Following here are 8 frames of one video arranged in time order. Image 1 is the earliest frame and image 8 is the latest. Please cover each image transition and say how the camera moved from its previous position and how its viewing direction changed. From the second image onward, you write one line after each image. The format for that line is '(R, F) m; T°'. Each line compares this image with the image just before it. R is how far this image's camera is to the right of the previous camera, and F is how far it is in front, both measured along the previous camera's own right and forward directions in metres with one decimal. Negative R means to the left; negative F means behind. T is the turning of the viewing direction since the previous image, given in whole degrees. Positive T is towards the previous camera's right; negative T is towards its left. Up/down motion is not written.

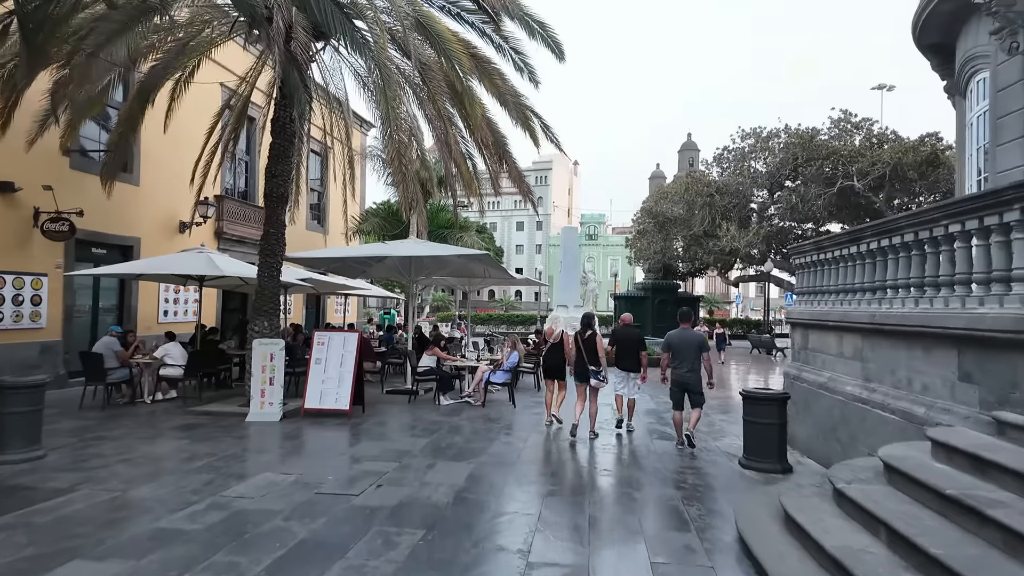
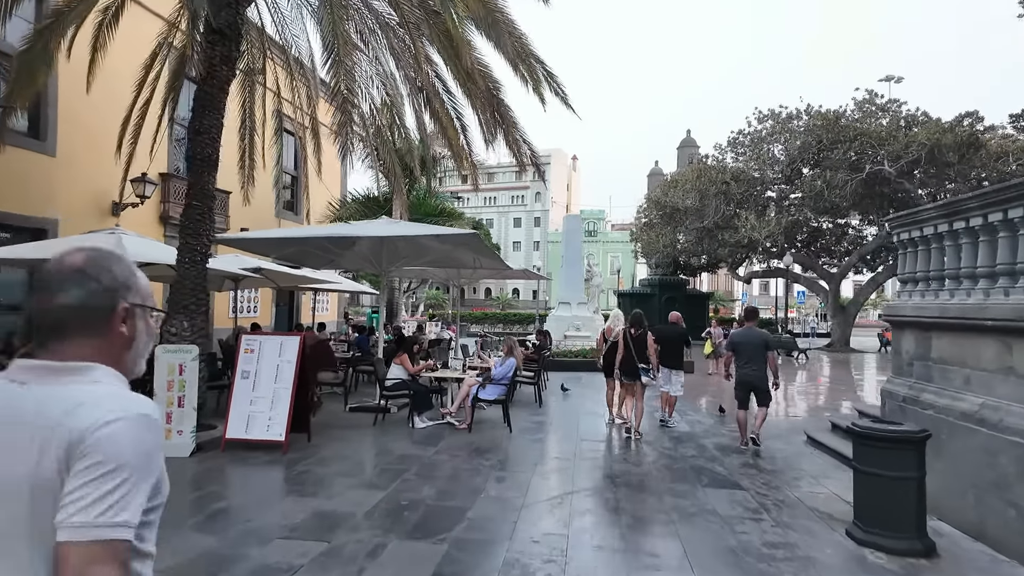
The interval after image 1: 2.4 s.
(0.0, +2.2) m; 0°
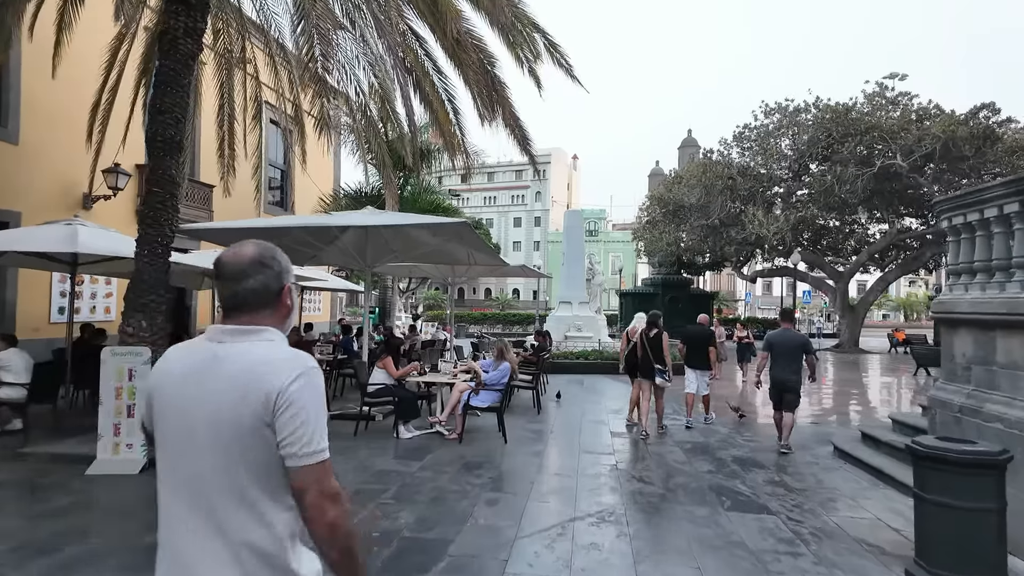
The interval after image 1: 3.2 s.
(+0.1, +0.7) m; 0°
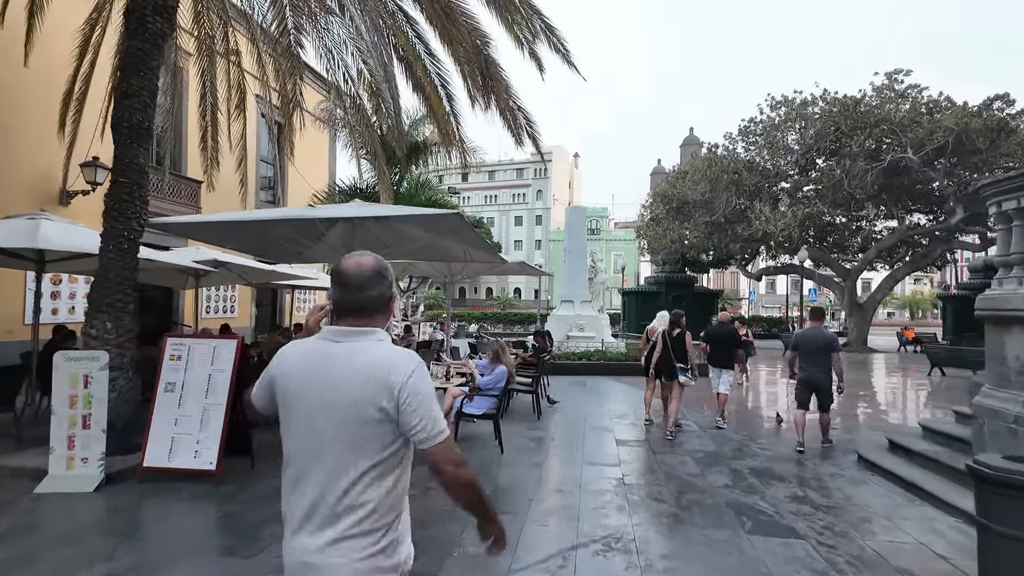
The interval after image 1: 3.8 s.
(+0.1, +0.5) m; 0°
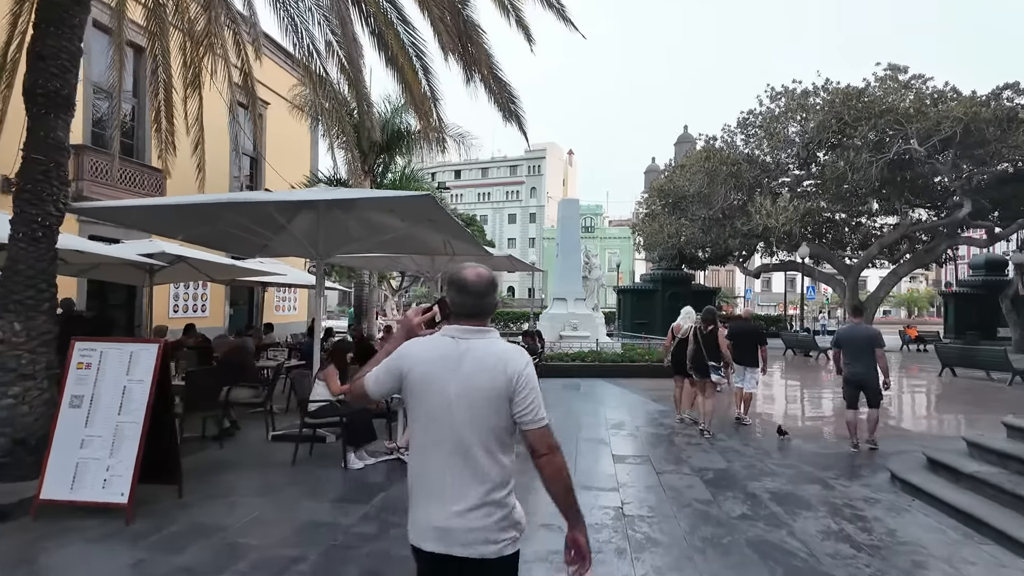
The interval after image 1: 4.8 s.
(+0.1, +0.9) m; +1°
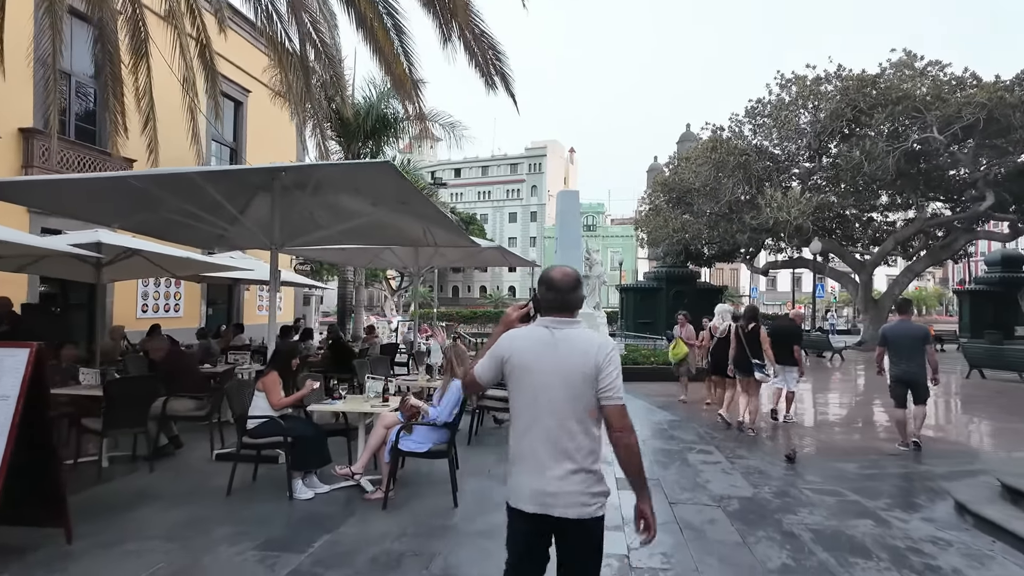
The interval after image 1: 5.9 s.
(+0.2, +1.0) m; 0°
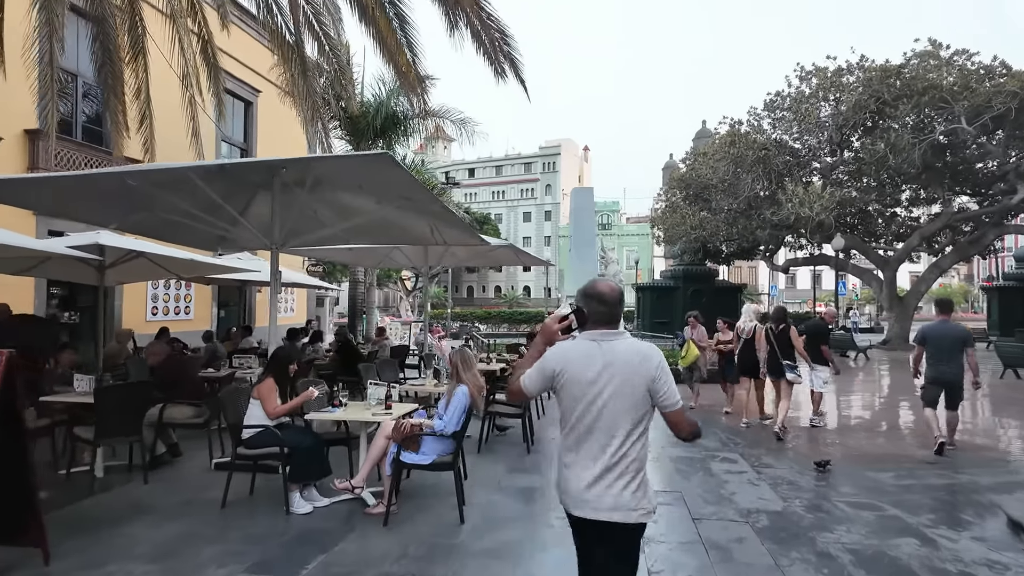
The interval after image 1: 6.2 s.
(0.0, +0.3) m; -1°
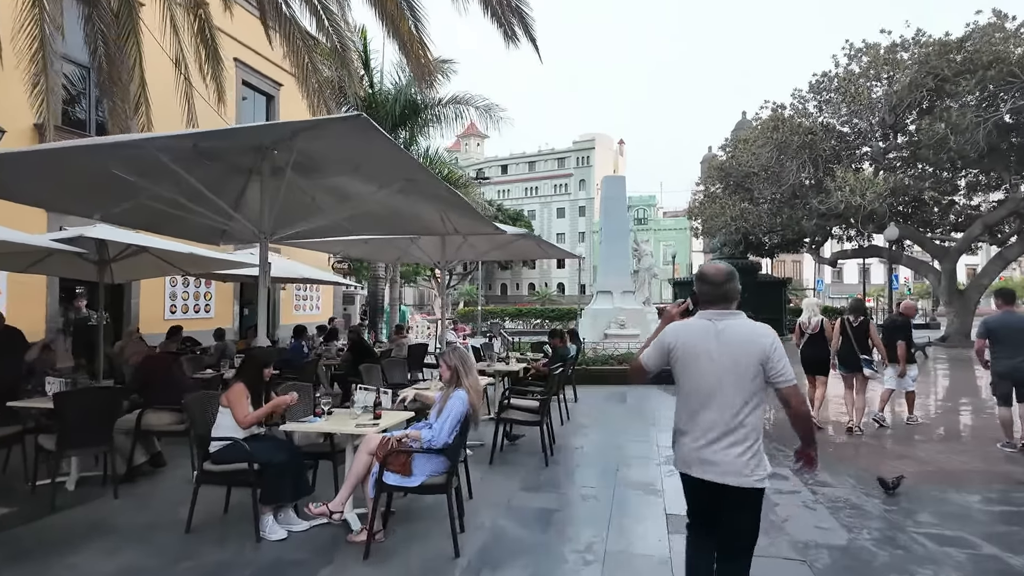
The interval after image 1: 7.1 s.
(+0.2, +0.7) m; -3°
